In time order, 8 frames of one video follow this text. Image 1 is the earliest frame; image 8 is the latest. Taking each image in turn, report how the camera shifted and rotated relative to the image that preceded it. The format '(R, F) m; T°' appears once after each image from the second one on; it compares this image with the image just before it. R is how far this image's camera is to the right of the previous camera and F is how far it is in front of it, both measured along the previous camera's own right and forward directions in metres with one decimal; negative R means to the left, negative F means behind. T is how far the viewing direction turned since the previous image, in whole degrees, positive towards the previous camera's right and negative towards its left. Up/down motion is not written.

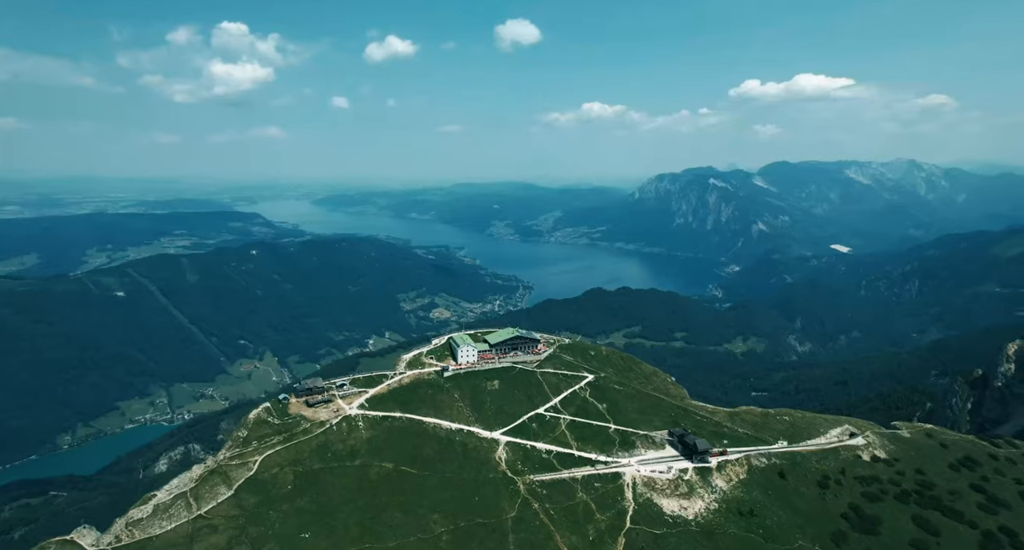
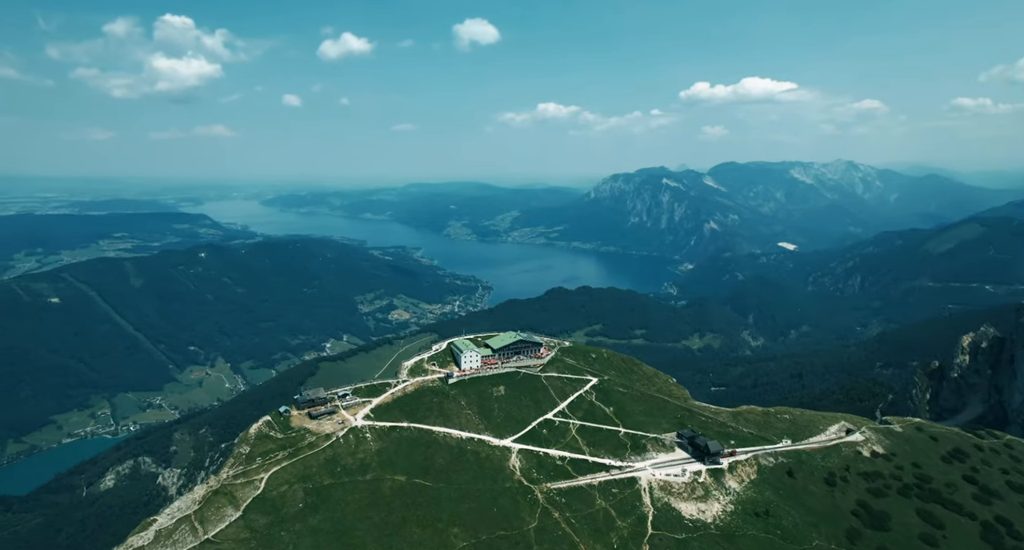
(-7.2, +2.6) m; +3°
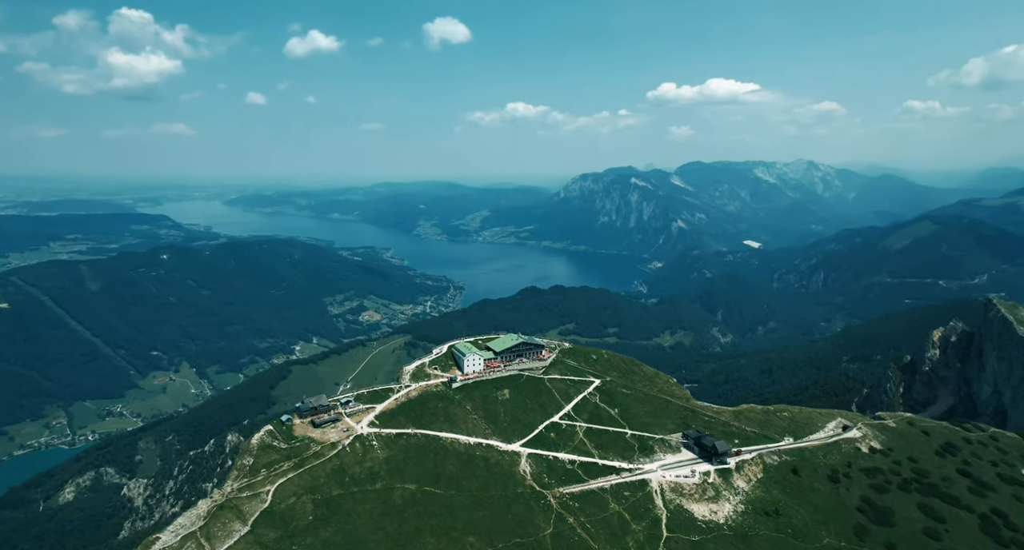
(-4.9, +1.6) m; +2°
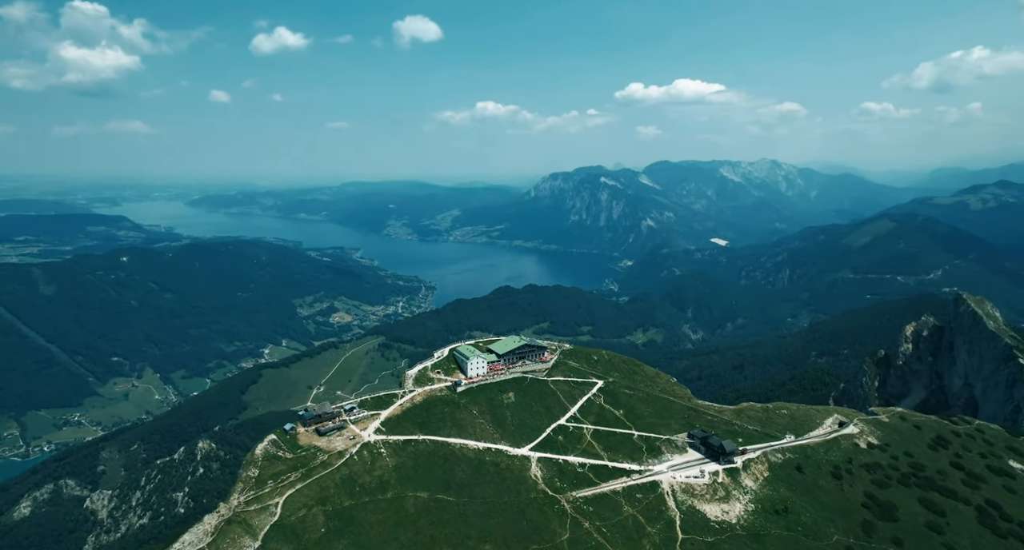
(-4.9, +1.5) m; +2°
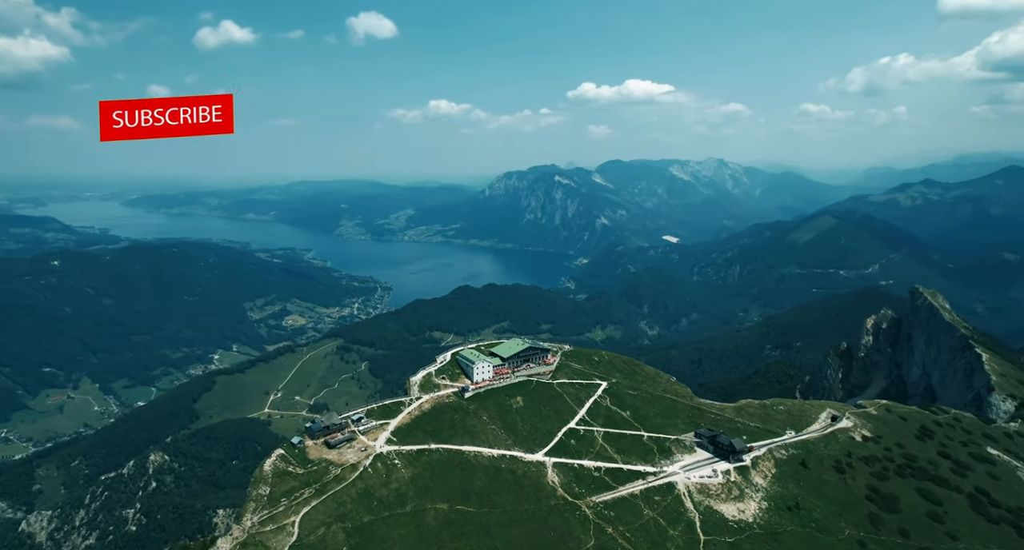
(-7.3, +2.2) m; +4°
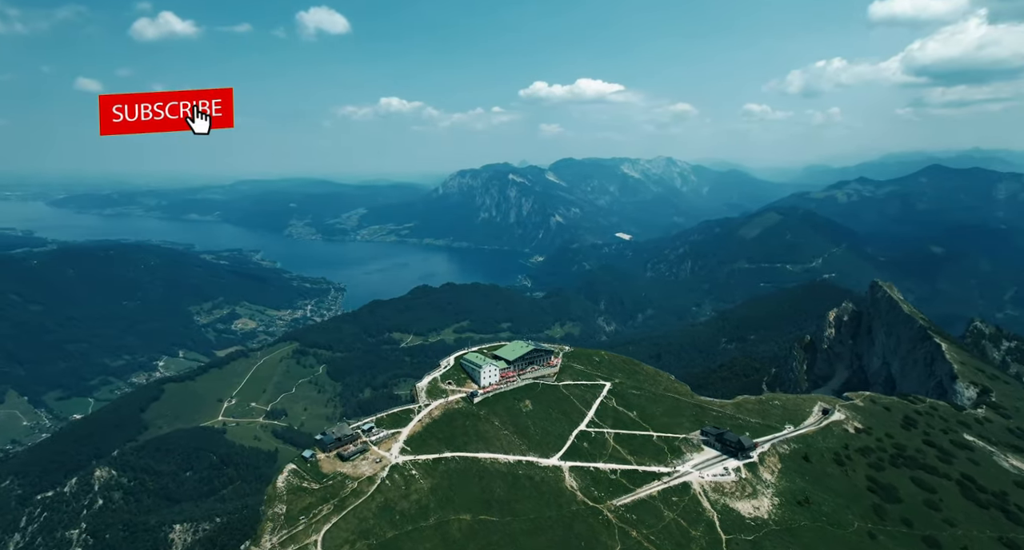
(-7.5, +2.0) m; +4°
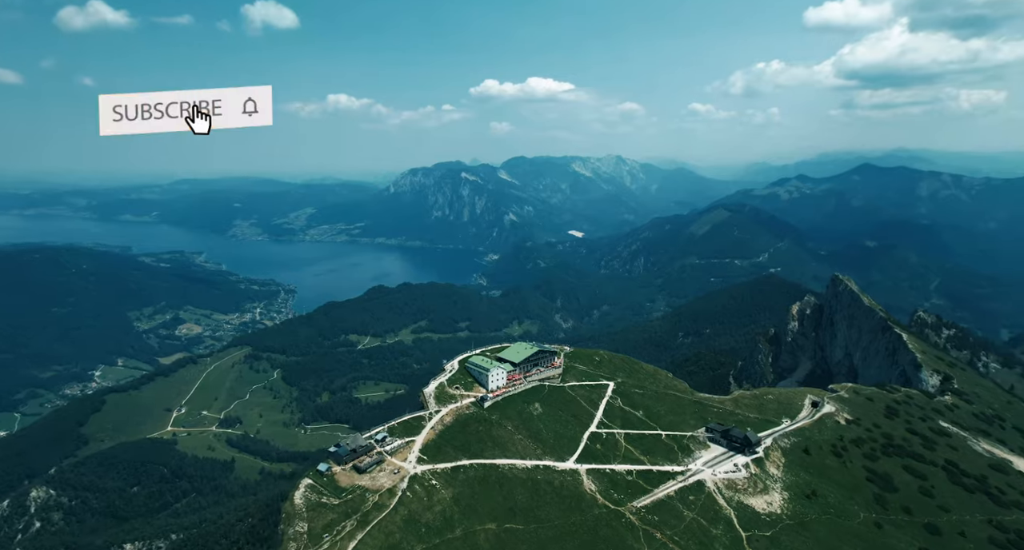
(-7.6, +1.9) m; +4°
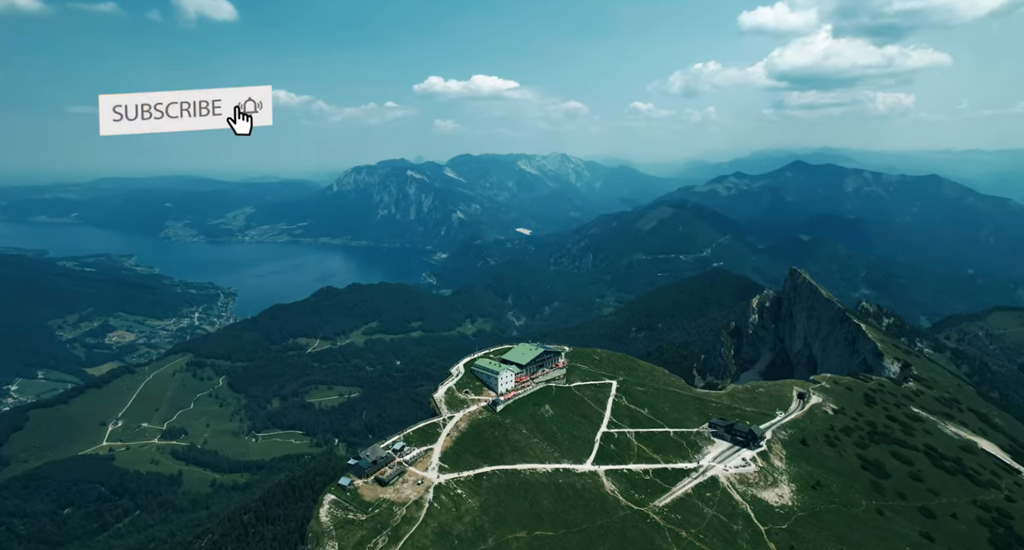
(-8.4, +1.8) m; +4°
